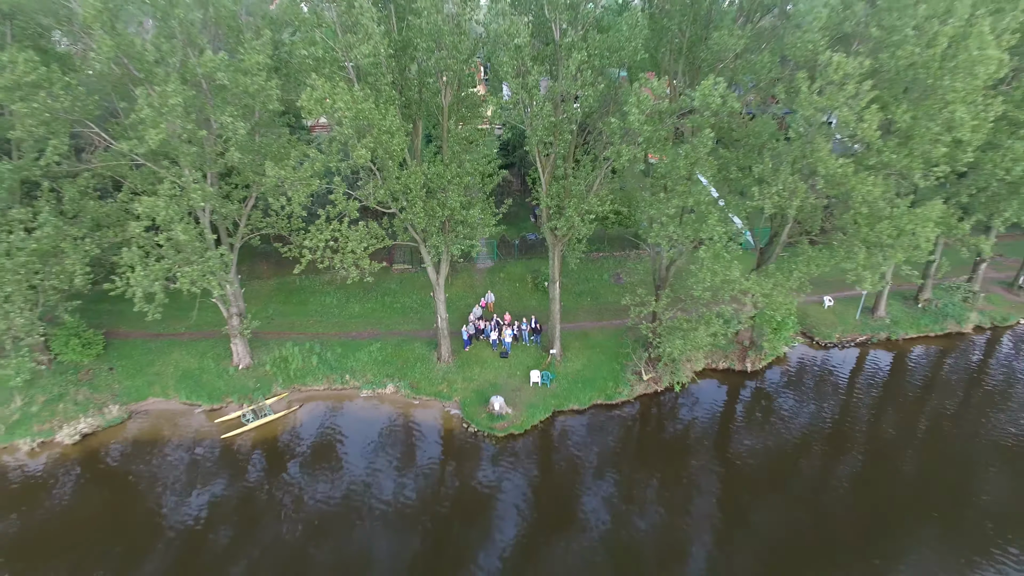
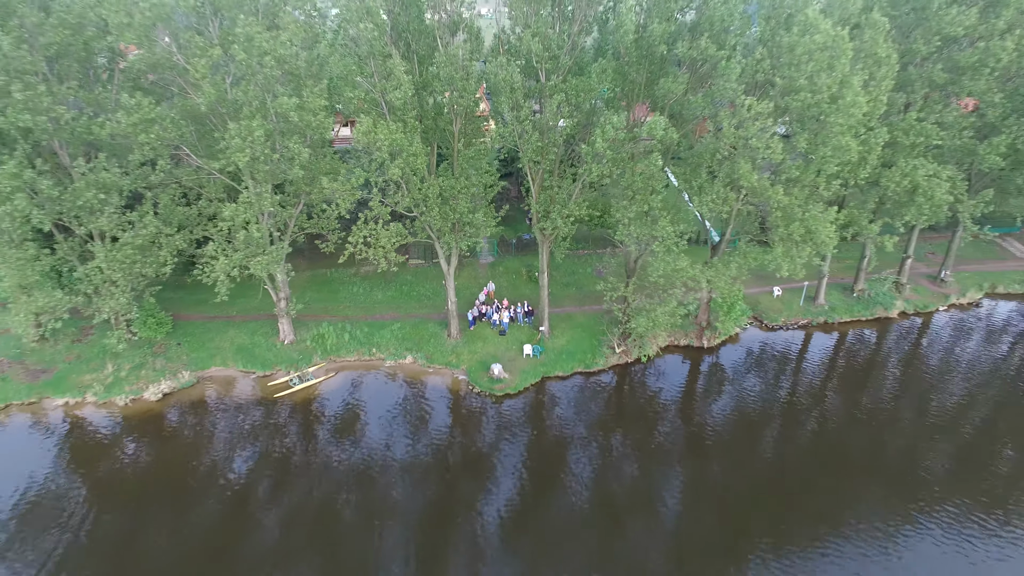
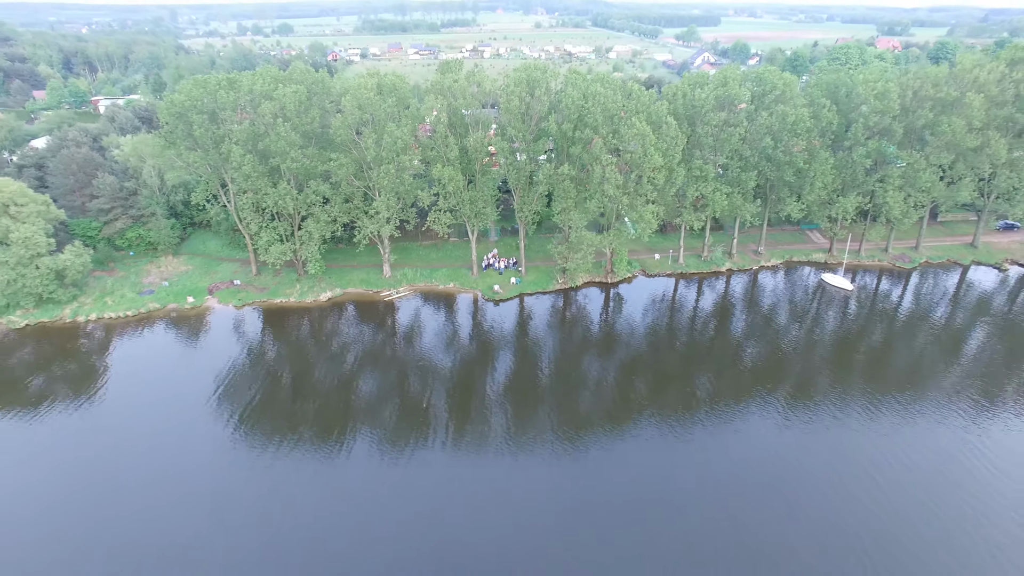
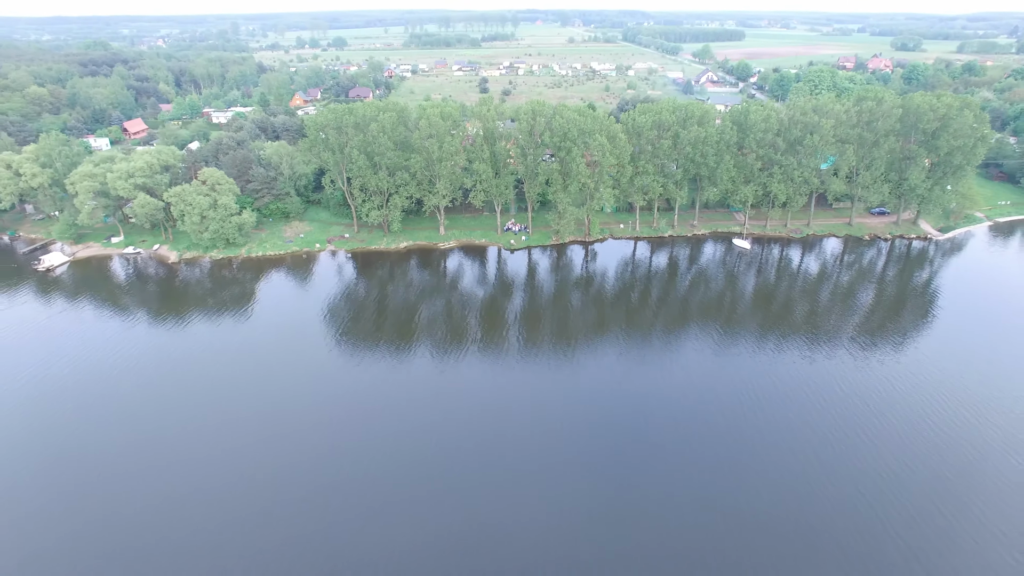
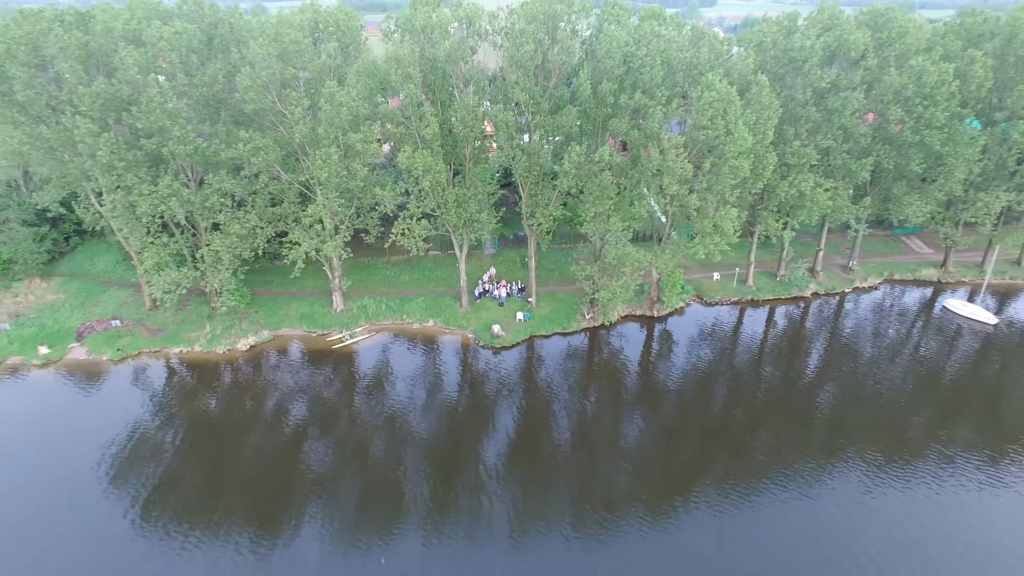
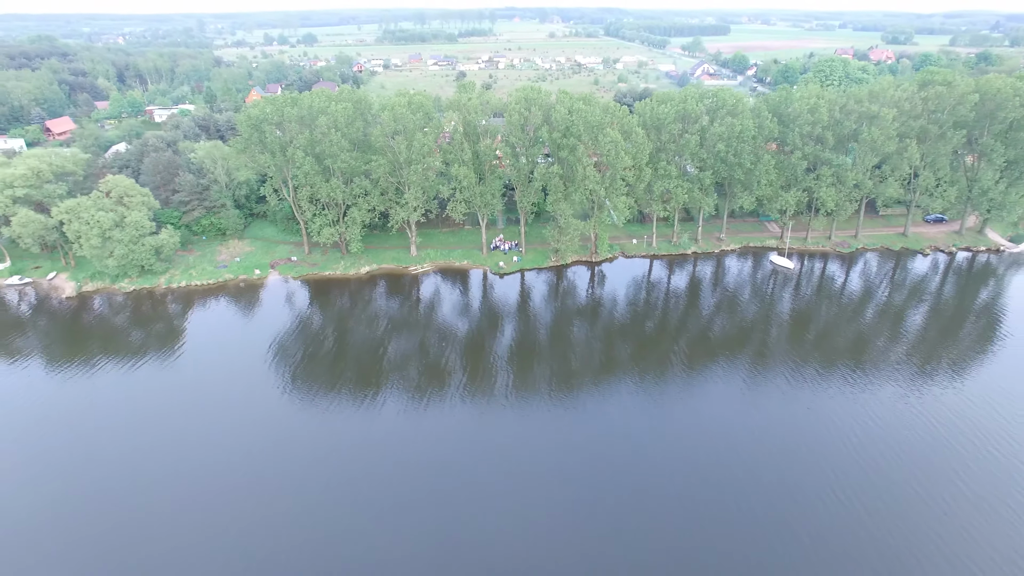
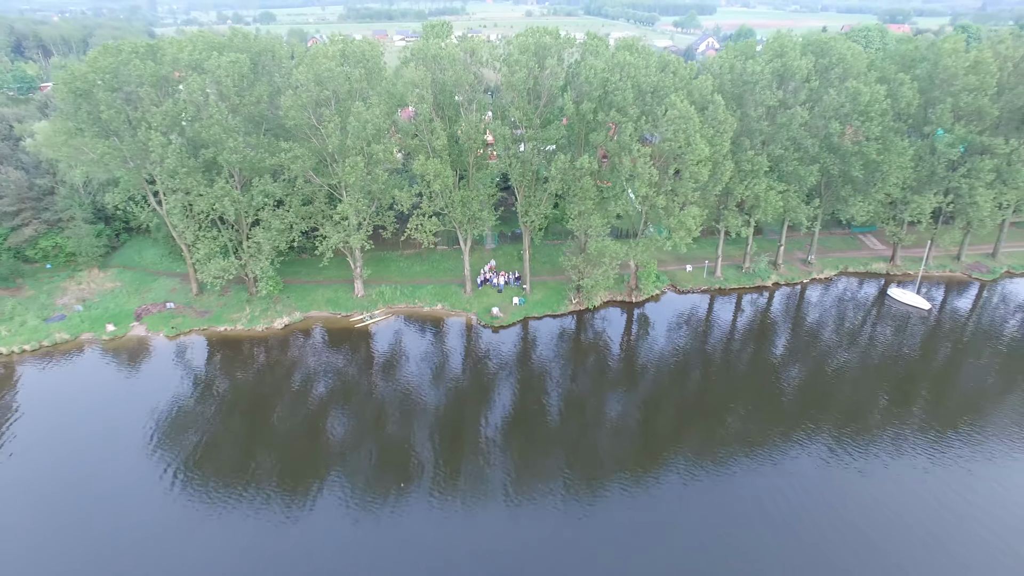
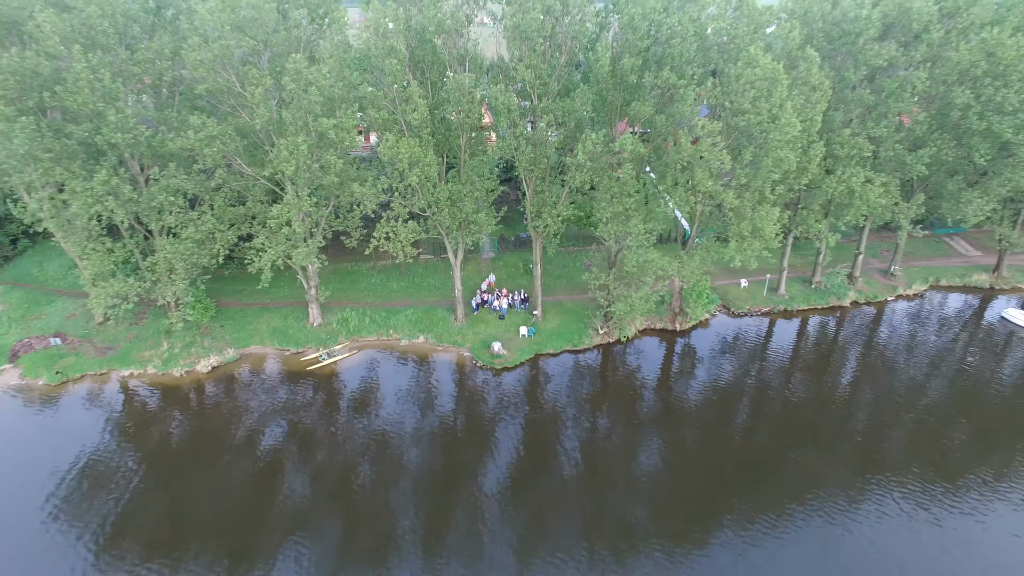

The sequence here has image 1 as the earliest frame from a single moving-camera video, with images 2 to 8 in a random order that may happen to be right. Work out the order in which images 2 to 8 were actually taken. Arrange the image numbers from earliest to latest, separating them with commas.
2, 8, 5, 7, 3, 6, 4
